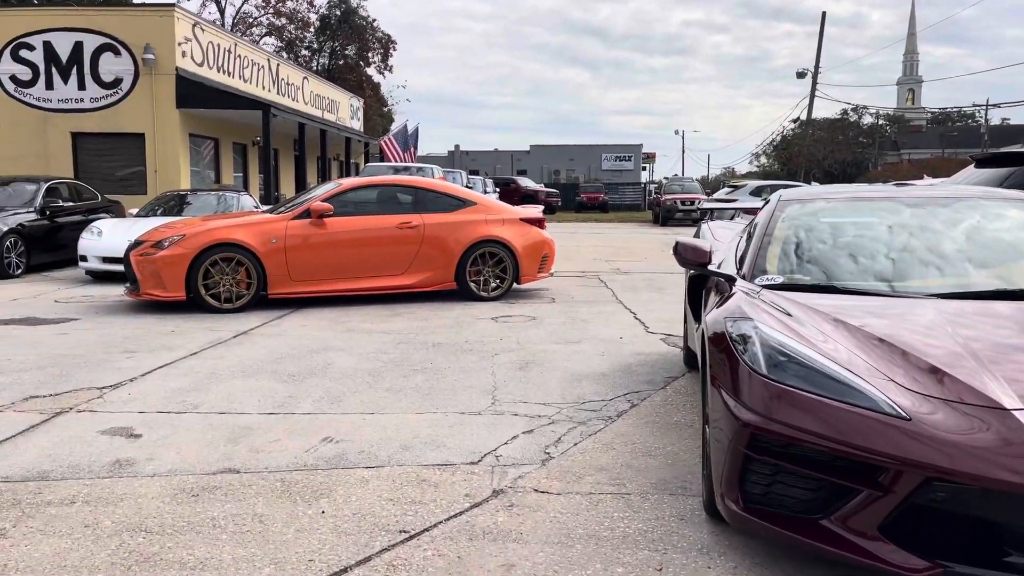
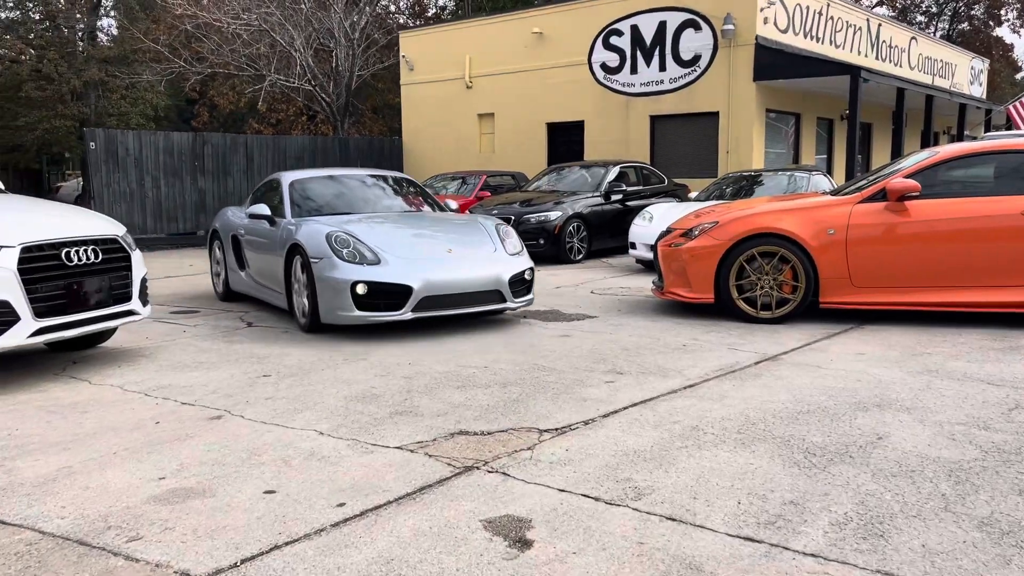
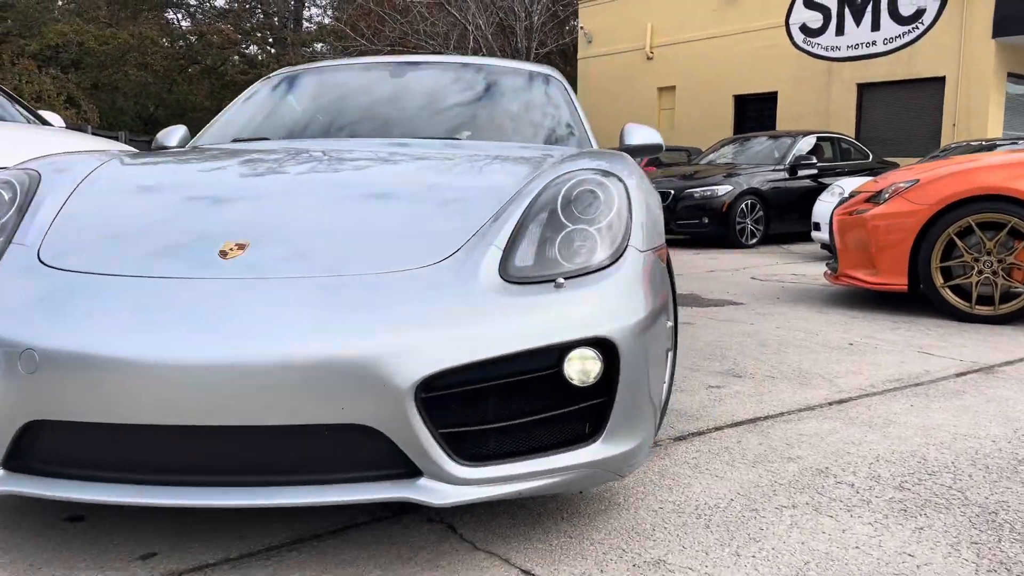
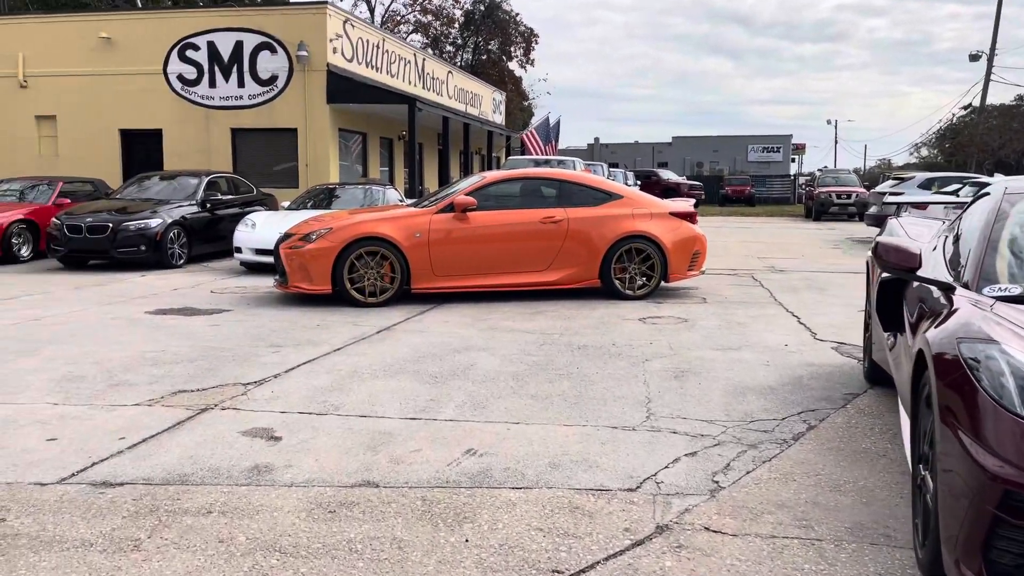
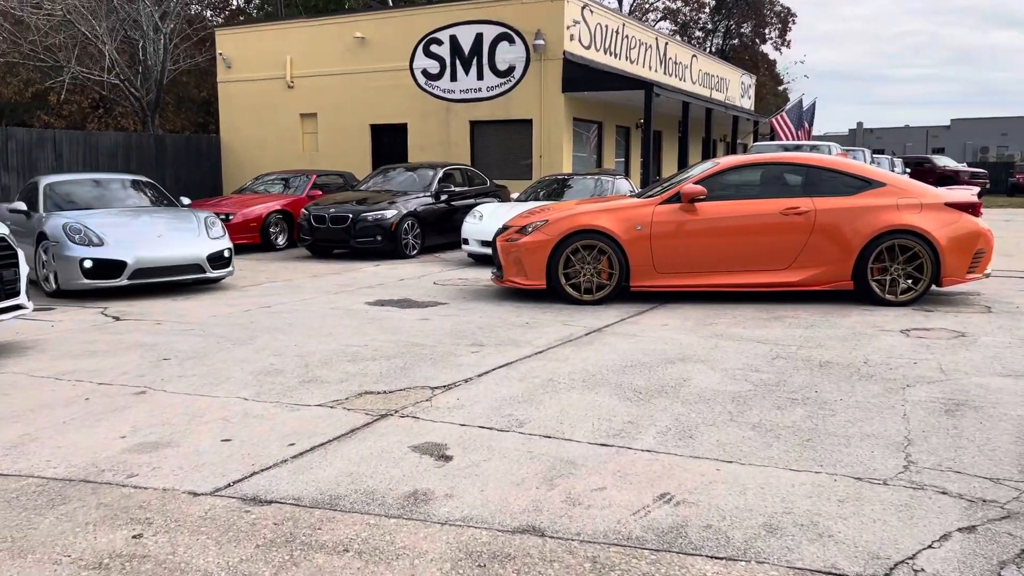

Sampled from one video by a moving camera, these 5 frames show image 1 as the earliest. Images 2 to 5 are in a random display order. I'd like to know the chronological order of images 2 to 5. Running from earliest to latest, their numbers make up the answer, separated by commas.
4, 5, 2, 3
